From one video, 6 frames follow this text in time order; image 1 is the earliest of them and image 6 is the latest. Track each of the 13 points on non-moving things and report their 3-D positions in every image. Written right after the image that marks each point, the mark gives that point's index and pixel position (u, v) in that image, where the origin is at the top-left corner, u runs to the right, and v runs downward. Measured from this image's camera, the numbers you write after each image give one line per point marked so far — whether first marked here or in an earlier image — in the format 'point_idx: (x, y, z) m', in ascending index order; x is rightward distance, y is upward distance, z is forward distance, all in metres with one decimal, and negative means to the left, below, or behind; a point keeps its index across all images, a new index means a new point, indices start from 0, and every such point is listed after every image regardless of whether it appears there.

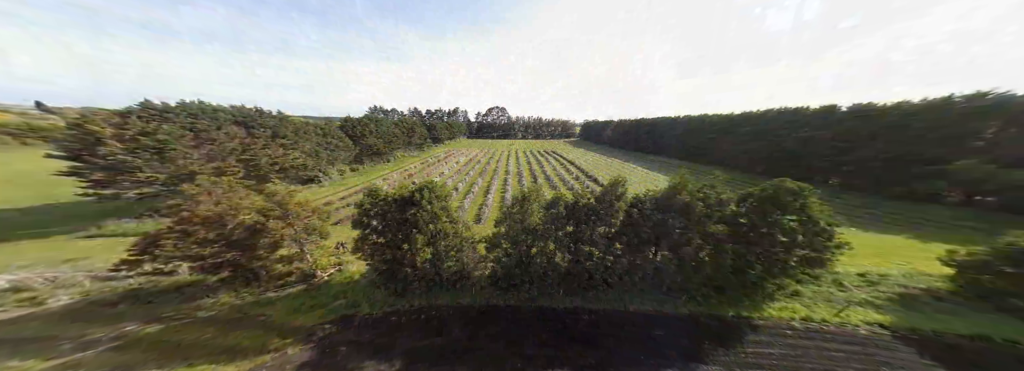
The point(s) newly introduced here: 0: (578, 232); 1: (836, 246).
0: (+3.2, -2.4, +10.7) m
1: (+12.5, -2.3, +8.2) m
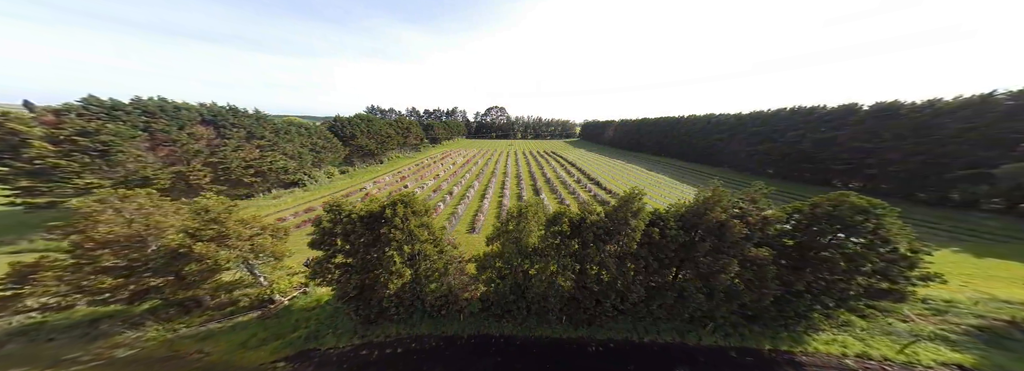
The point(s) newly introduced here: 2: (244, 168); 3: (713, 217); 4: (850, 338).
0: (+3.0, -2.8, +8.9) m
1: (+12.2, -2.8, +6.4) m
2: (-23.3, +1.5, +18.6) m
3: (+7.1, -1.1, +7.5) m
4: (+14.2, -6.4, +9.0) m
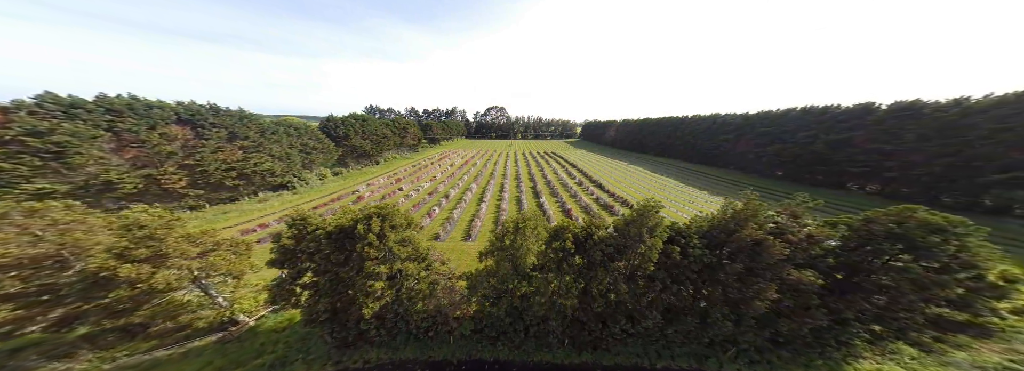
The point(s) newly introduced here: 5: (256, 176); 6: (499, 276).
0: (+2.8, -3.2, +7.7) m
1: (+12.0, -3.1, +5.2) m
2: (-23.5, +1.2, +17.5) m
3: (+6.9, -1.4, +6.3) m
4: (+14.0, -6.7, +7.8) m
5: (-23.8, +0.8, +20.0) m
6: (-0.6, -3.5, +8.2) m
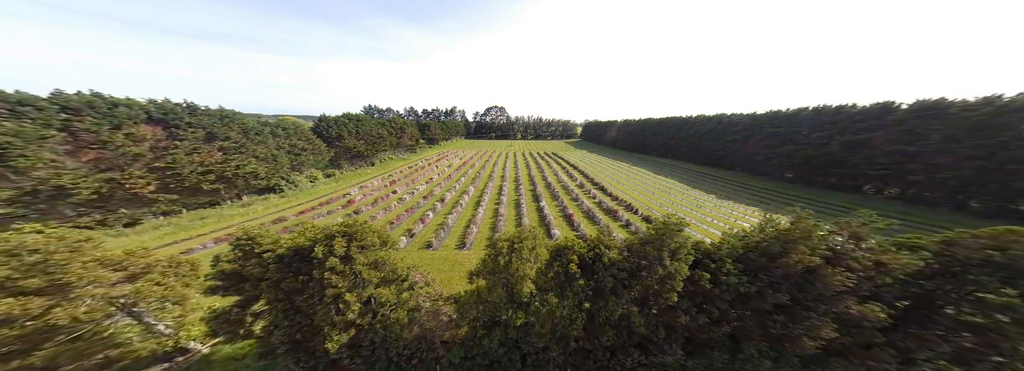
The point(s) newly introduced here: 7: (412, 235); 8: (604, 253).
0: (+2.6, -3.5, +6.5) m
1: (+11.8, -3.4, +4.0) m
2: (-23.7, +0.9, +16.3) m
3: (+6.7, -1.8, +5.1) m
4: (+13.8, -7.1, +6.6) m
5: (-24.0, +0.5, +18.9) m
6: (-0.8, -3.8, +7.0) m
7: (-8.5, -4.3, +18.1) m
8: (+2.8, -2.0, +6.5) m
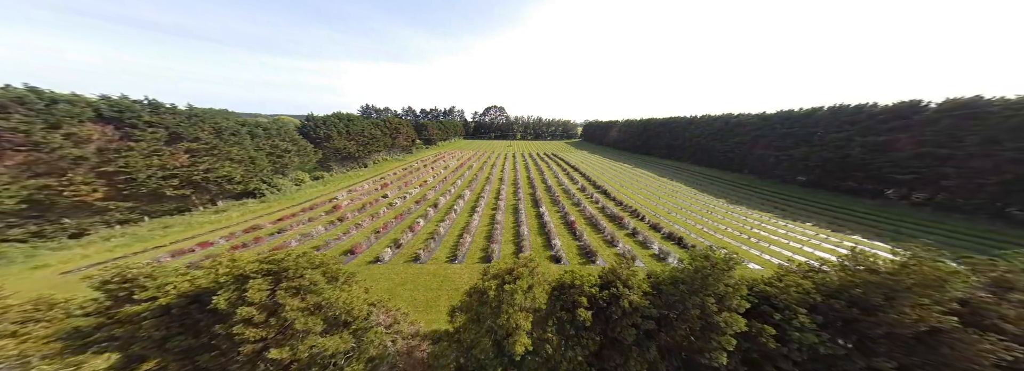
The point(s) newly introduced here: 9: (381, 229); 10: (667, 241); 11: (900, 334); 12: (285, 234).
0: (+2.3, -3.9, +4.9) m
1: (+11.5, -3.8, +2.4) m
2: (-23.9, +0.5, +14.7) m
3: (+6.5, -2.2, +3.5) m
4: (+13.6, -7.5, +4.9) m
5: (-24.3, +0.1, +17.2) m
6: (-1.0, -4.2, +5.4) m
7: (-8.8, -4.7, +16.5) m
8: (+2.6, -2.4, +4.9) m
9: (-11.3, -3.7, +18.5) m
10: (+13.2, -4.7, +18.2) m
11: (+6.5, -2.5, +3.6) m
12: (-17.3, -3.7, +16.4) m
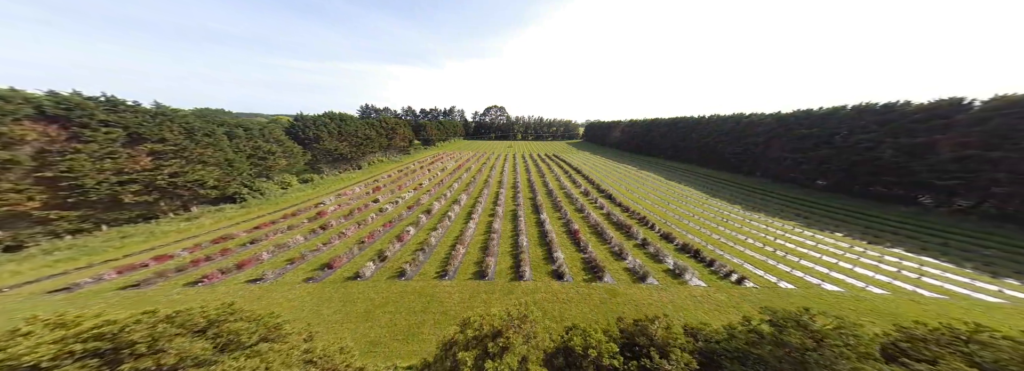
0: (+2.1, -4.3, +3.2) m
1: (+11.3, -4.2, +0.6) m
2: (-24.1, +0.1, +13.2) m
3: (+6.2, -2.6, +1.7) m
4: (+13.3, -7.9, +3.1) m
5: (-24.4, -0.3, +15.7) m
6: (-1.3, -4.6, +3.7) m
7: (-9.0, -5.1, +14.9) m
8: (+2.3, -2.8, +3.2) m
9: (-11.5, -4.2, +16.9) m
10: (+13.0, -5.2, +16.4) m
11: (+6.2, -2.9, +1.8) m
12: (-17.5, -4.1, +14.8) m
